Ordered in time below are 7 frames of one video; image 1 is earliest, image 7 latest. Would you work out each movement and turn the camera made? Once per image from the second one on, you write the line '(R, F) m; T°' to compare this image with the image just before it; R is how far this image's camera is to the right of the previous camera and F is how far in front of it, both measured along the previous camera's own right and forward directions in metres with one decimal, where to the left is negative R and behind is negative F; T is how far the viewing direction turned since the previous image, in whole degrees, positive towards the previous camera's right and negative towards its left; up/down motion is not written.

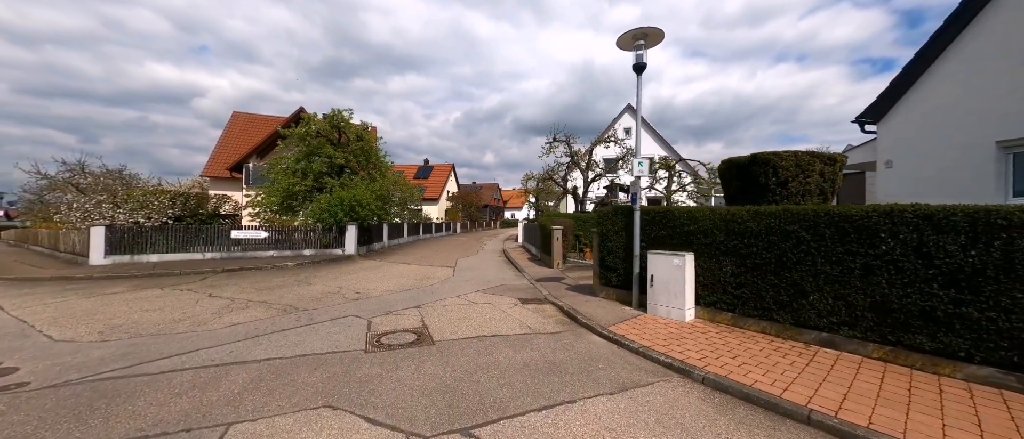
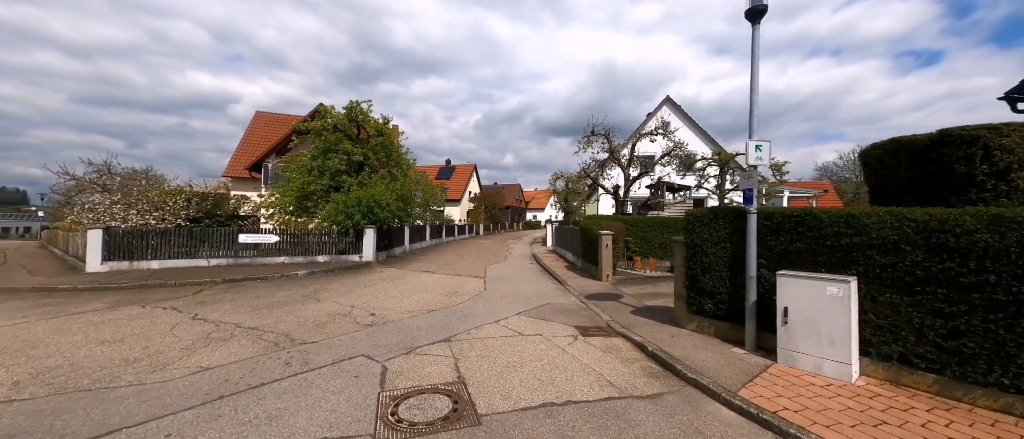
(-0.6, +1.8) m; -3°
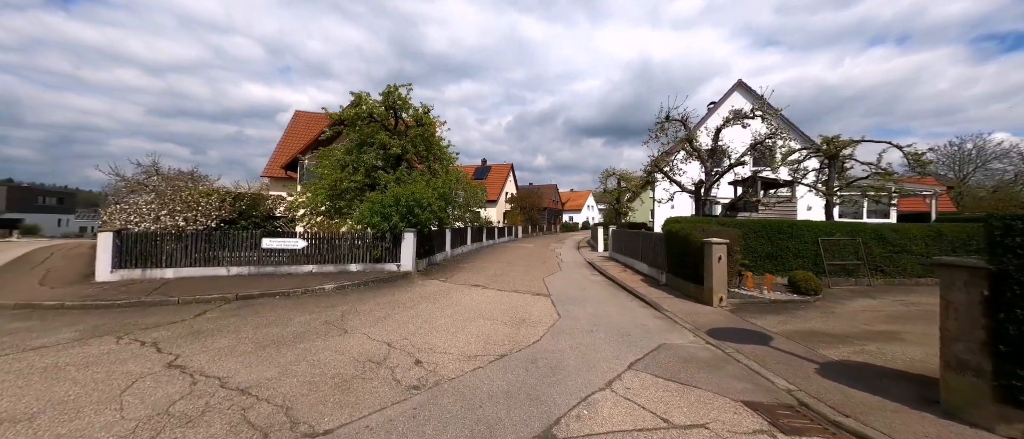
(-1.1, +2.3) m; -5°
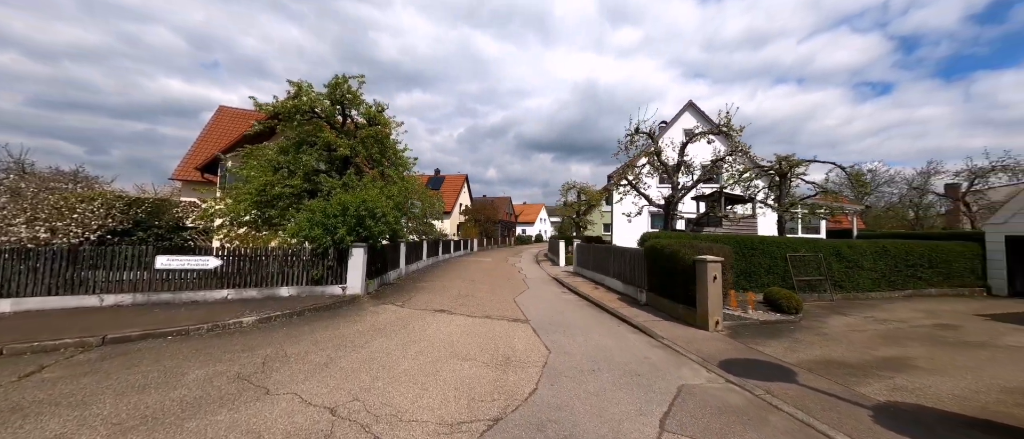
(-0.5, +1.3) m; +8°
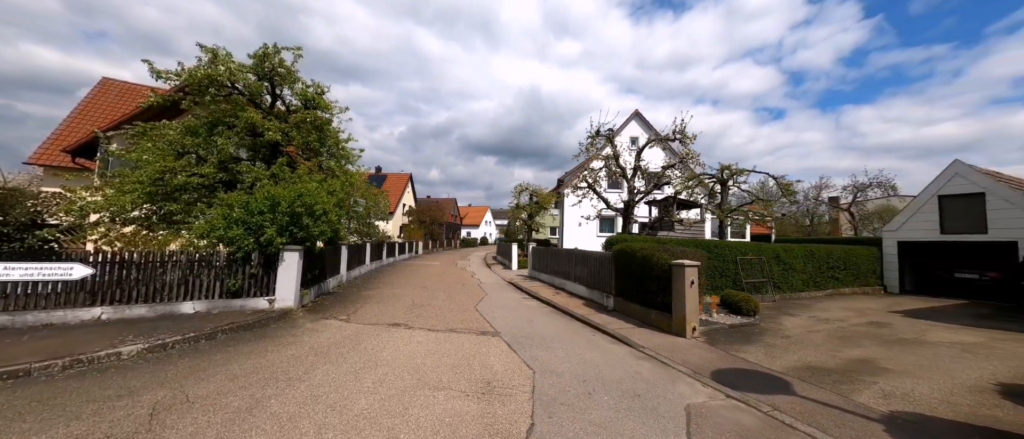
(-0.6, +0.9) m; +9°
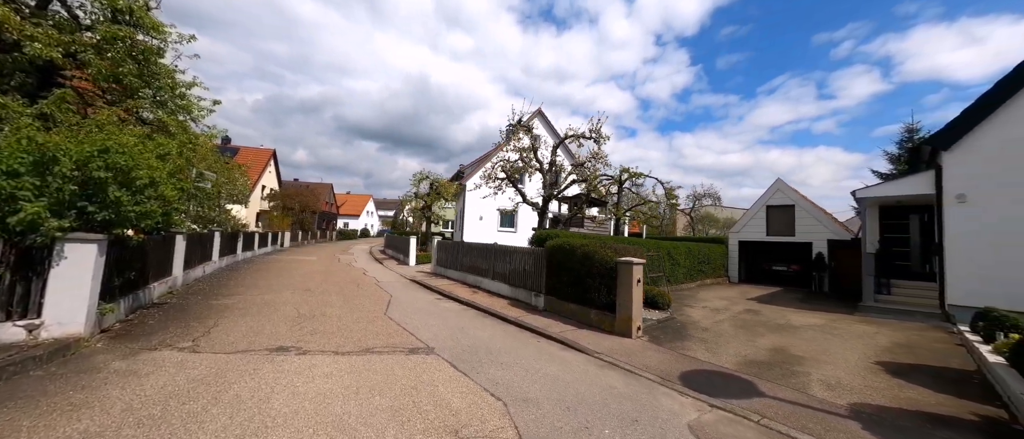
(-1.0, +1.4) m; +19°
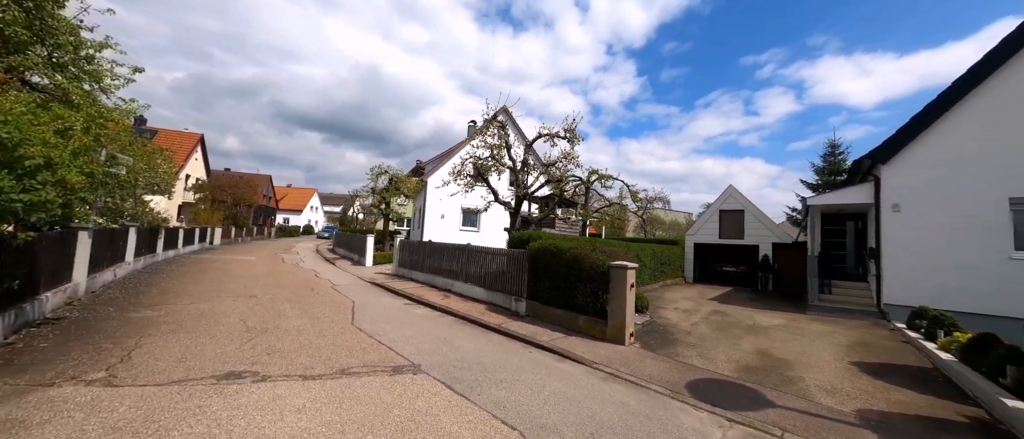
(-0.7, +0.6) m; +8°
